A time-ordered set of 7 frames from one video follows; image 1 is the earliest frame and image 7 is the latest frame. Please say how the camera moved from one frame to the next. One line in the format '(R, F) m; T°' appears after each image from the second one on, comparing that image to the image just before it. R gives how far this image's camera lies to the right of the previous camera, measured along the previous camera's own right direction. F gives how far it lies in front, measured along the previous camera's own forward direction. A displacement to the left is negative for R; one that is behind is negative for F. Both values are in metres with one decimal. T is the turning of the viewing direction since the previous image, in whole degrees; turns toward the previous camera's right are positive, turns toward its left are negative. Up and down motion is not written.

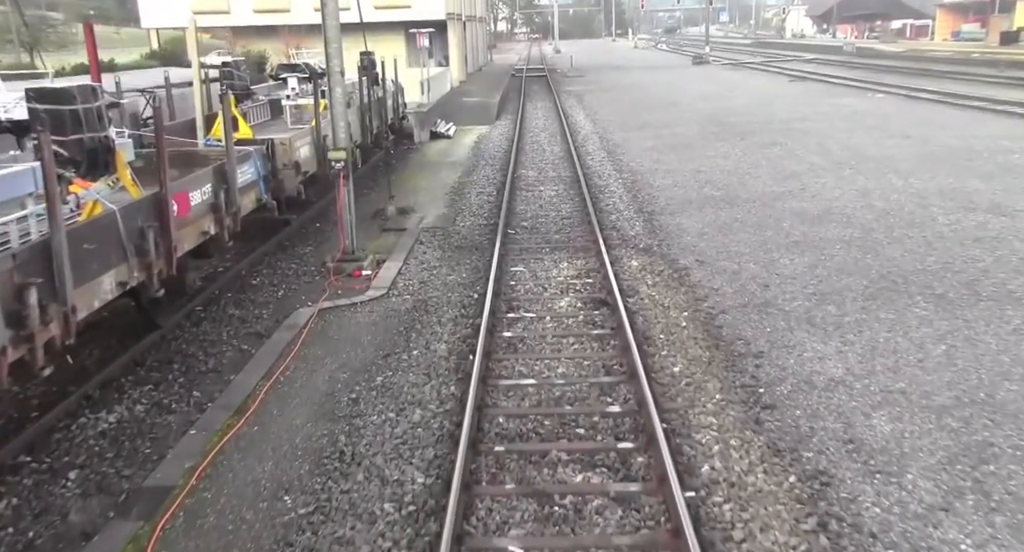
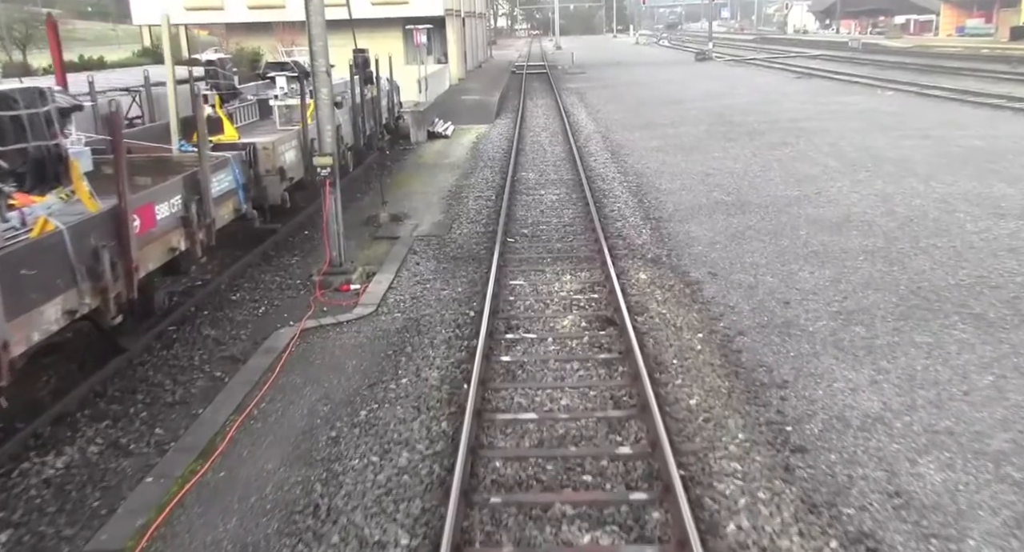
(0.0, +0.7) m; 0°
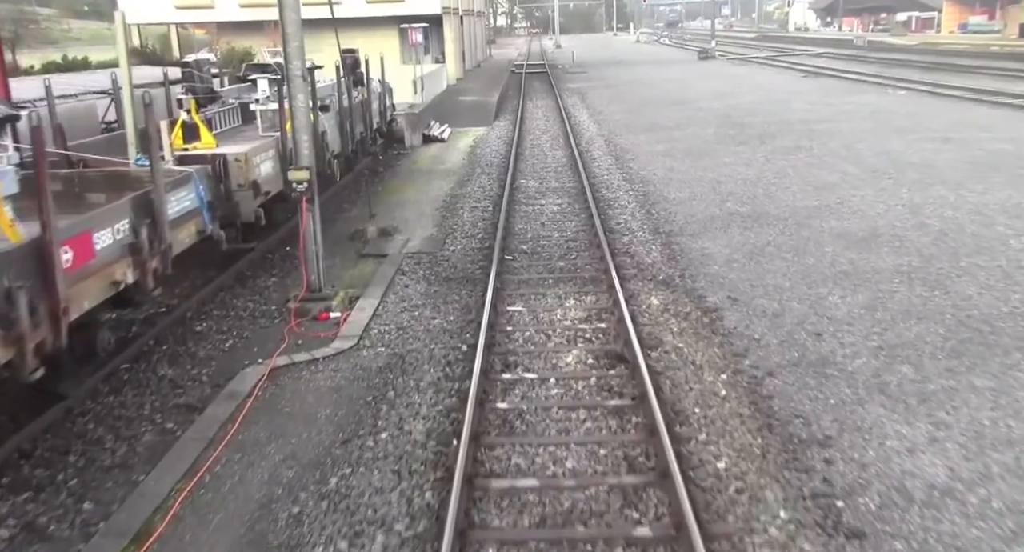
(0.0, +0.9) m; 0°
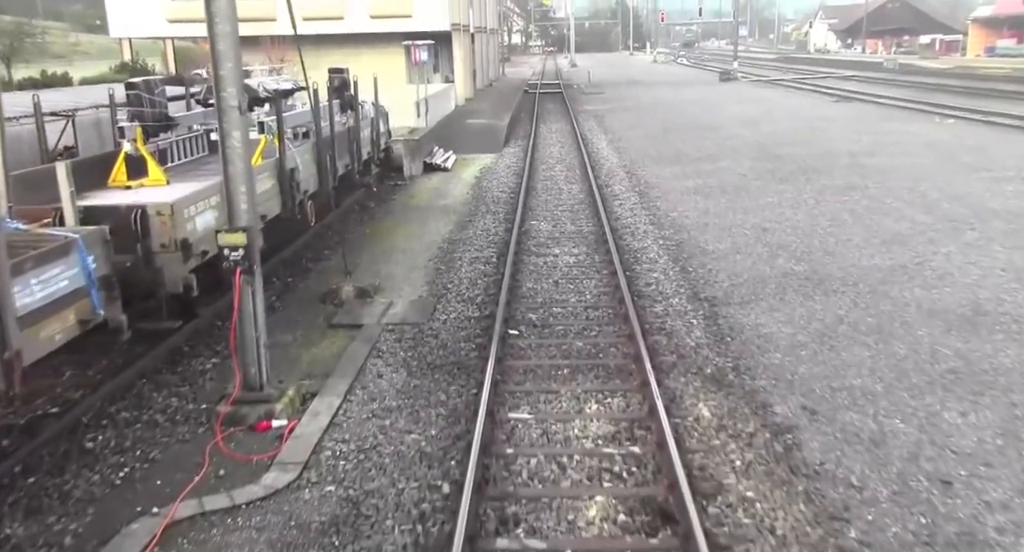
(+0.1, +2.1) m; -1°
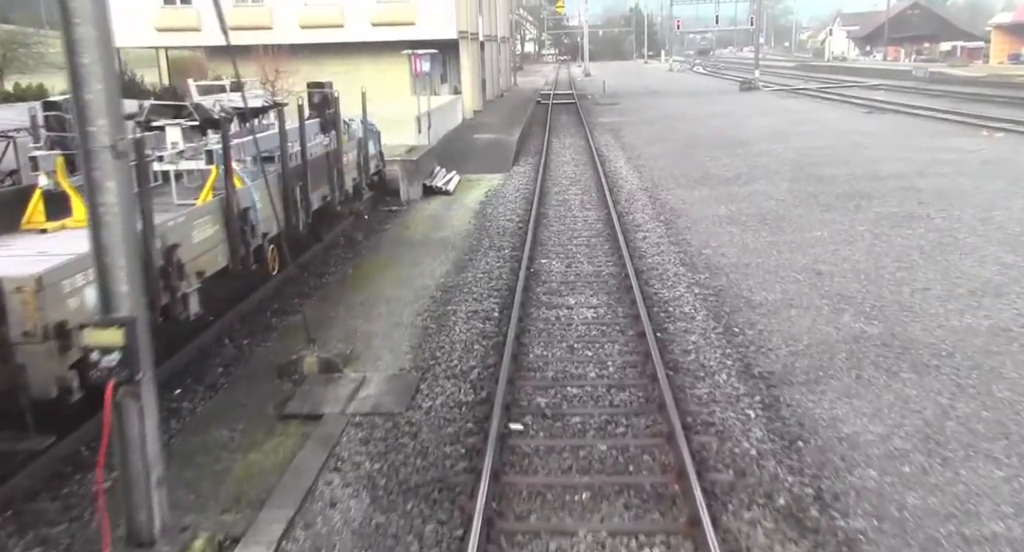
(+0.1, +2.0) m; -1°
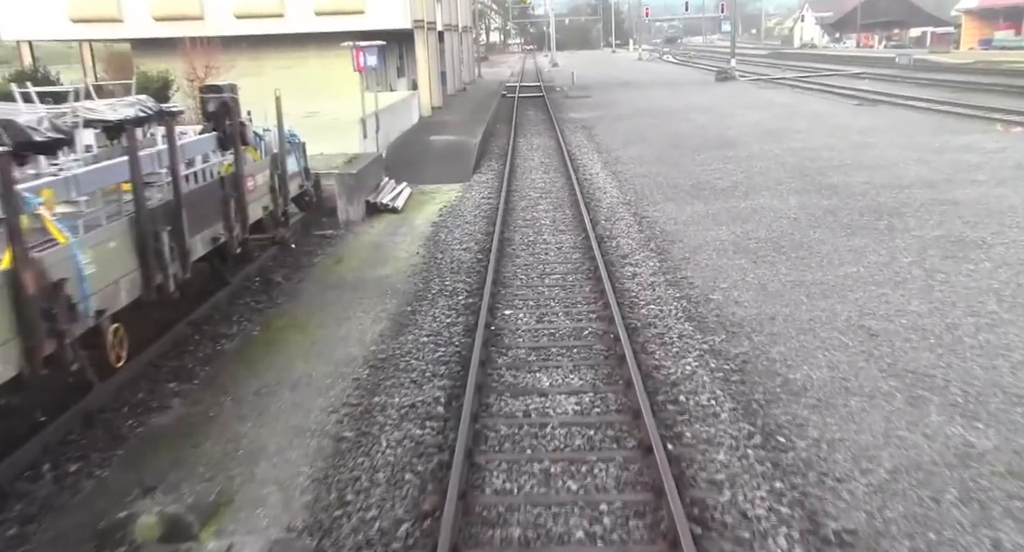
(+0.2, +2.6) m; +2°
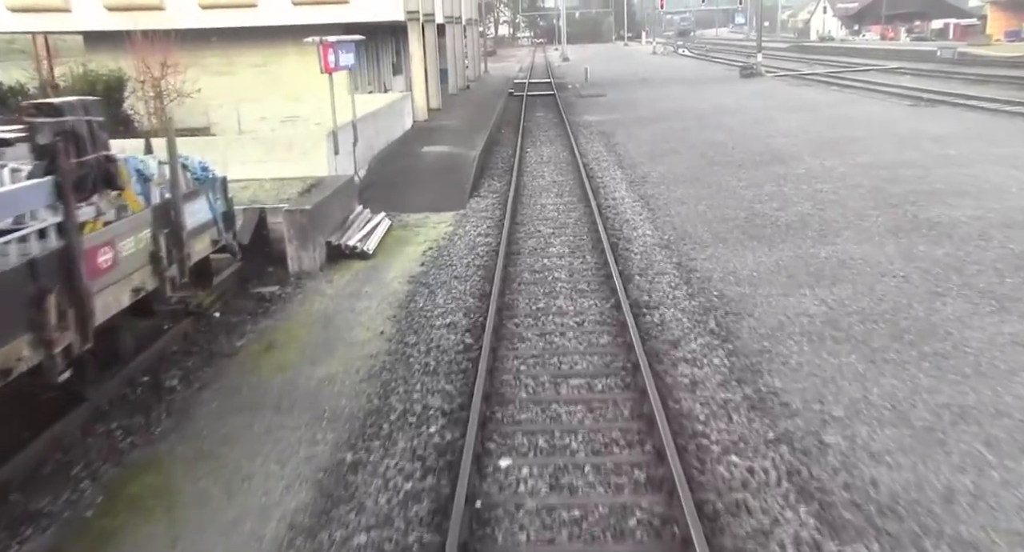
(+0.1, +3.4) m; -1°
